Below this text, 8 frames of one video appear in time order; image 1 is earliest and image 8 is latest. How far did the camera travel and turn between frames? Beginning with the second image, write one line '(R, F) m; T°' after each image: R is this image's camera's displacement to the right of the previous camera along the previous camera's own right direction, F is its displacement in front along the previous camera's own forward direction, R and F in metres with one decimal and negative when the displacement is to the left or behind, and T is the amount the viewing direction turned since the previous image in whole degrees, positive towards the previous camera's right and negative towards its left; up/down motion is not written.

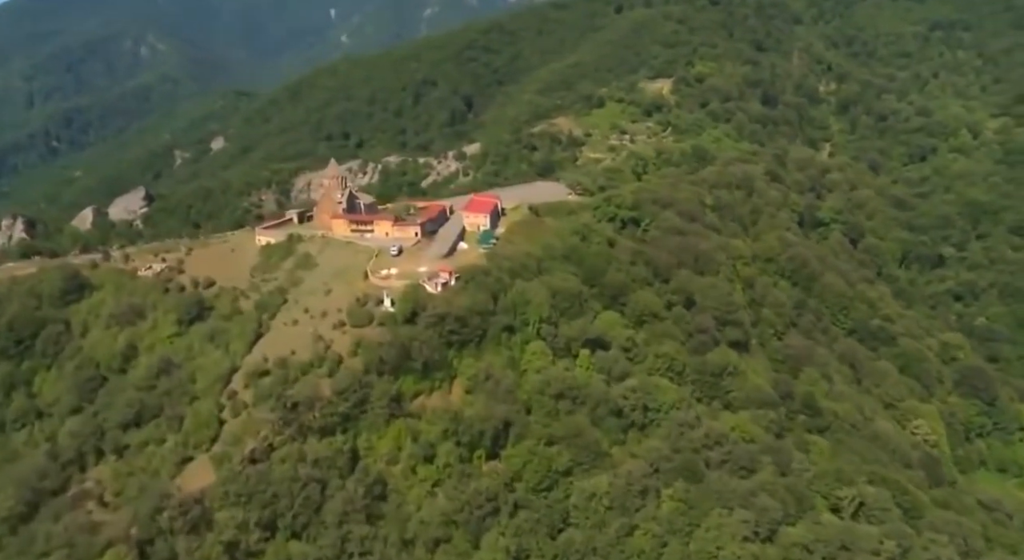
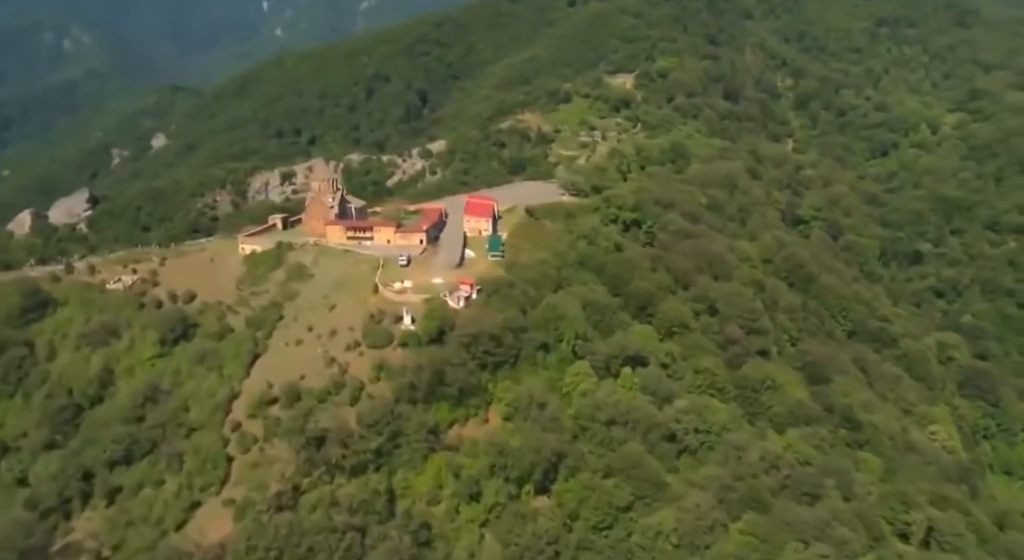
(-3.8, +3.2) m; +4°
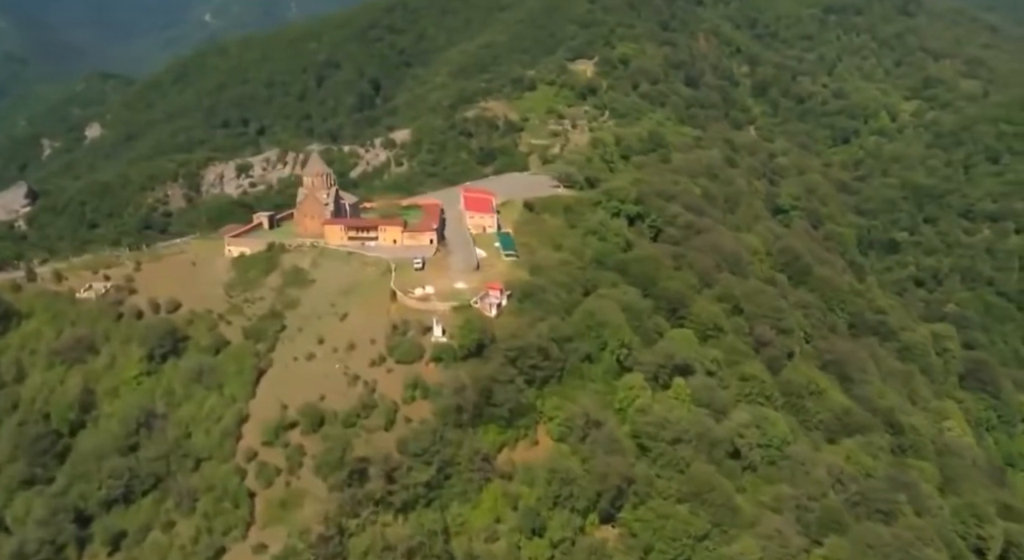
(-3.8, +3.0) m; +4°
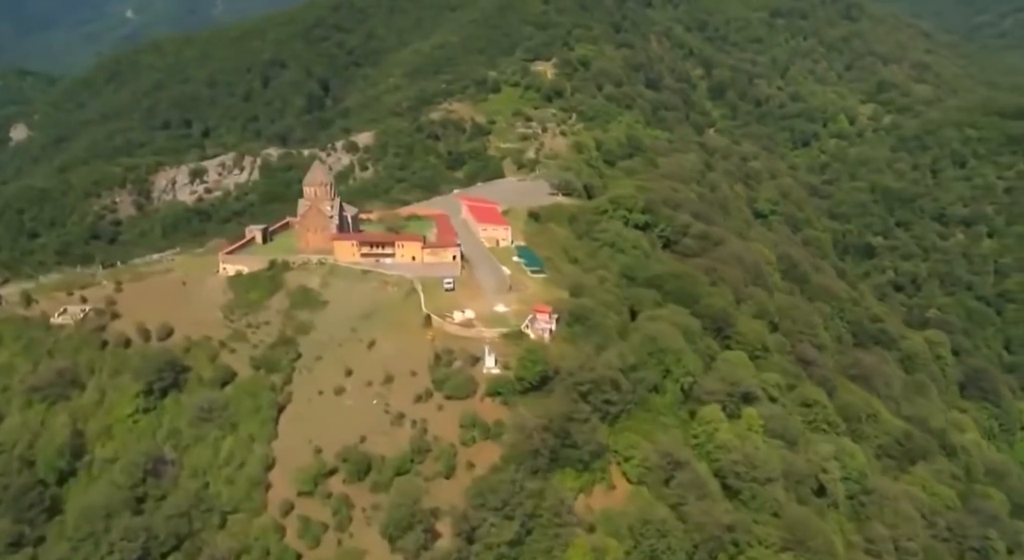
(-4.3, +3.0) m; +4°
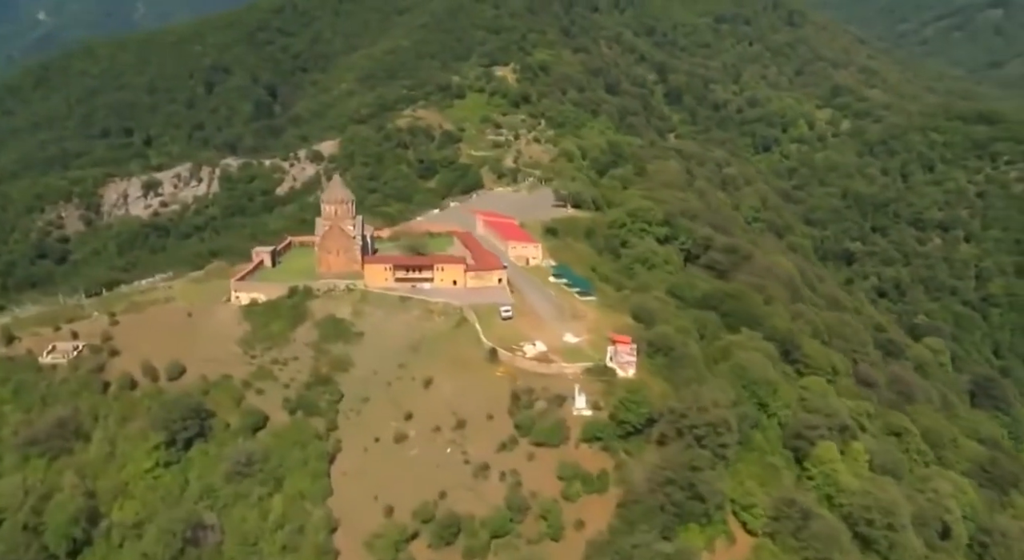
(-4.9, +3.1) m; +4°
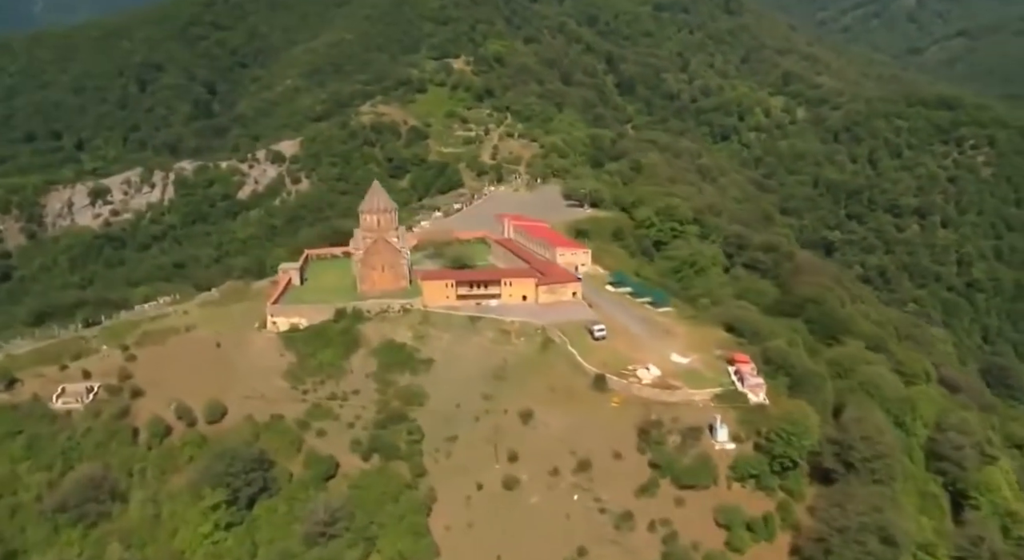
(-5.6, +3.4) m; +5°
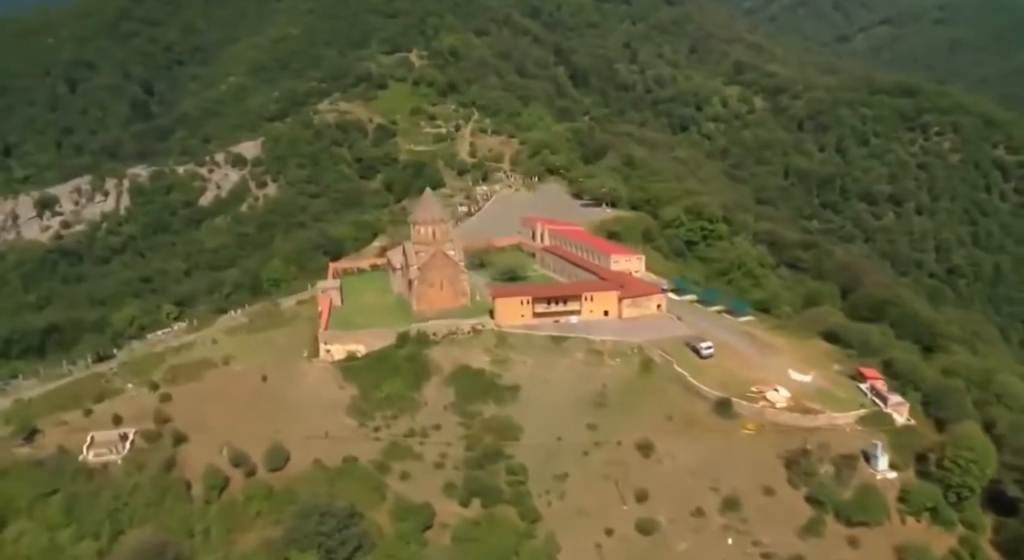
(-5.2, +2.8) m; +5°
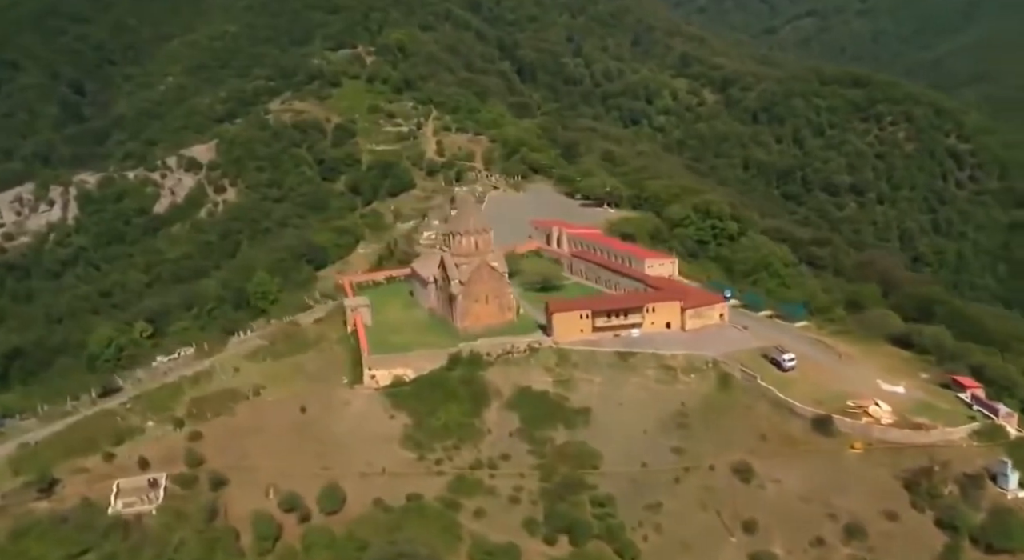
(-4.1, +2.1) m; +5°
